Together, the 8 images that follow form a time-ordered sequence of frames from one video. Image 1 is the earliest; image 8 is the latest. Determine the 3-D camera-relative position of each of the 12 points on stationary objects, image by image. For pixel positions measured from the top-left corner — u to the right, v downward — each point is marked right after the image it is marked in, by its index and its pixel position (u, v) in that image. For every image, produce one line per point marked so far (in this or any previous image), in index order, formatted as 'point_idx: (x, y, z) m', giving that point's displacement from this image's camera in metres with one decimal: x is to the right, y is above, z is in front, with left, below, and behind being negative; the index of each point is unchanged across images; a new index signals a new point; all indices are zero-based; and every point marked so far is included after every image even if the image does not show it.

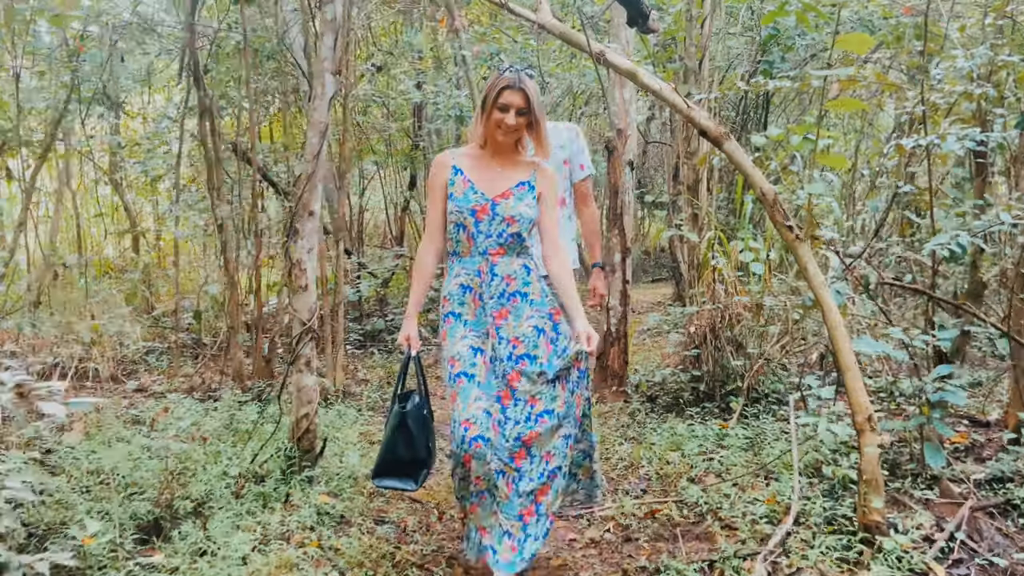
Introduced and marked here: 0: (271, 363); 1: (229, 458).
0: (-1.9, -0.6, +4.3) m
1: (-1.6, -0.9, +3.1) m
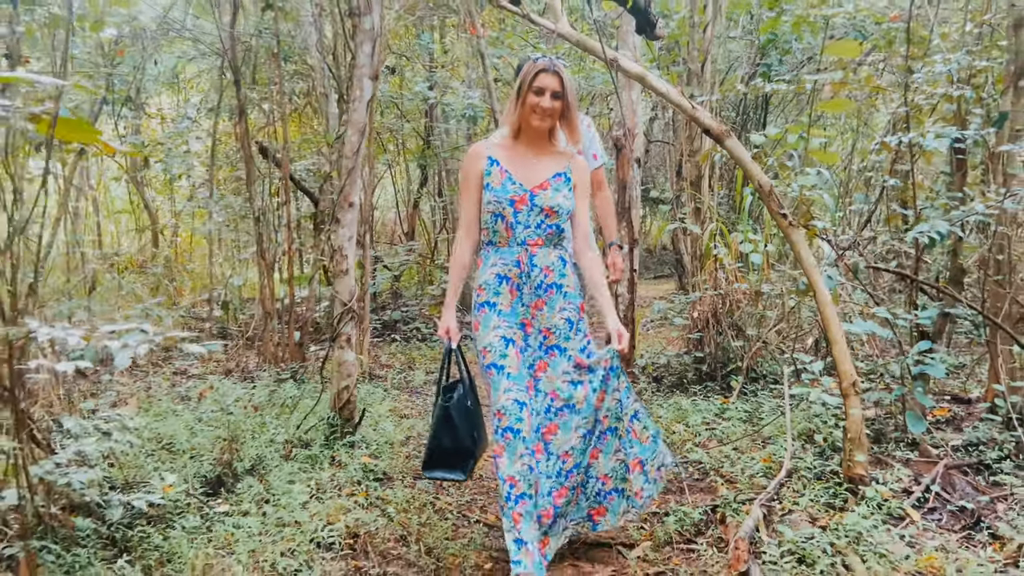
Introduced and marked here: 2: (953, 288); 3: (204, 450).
0: (-1.8, -0.5, +4.6) m
1: (-1.5, -0.9, +3.4) m
2: (+2.9, 0.0, +3.6) m
3: (-1.8, -0.9, +3.1) m
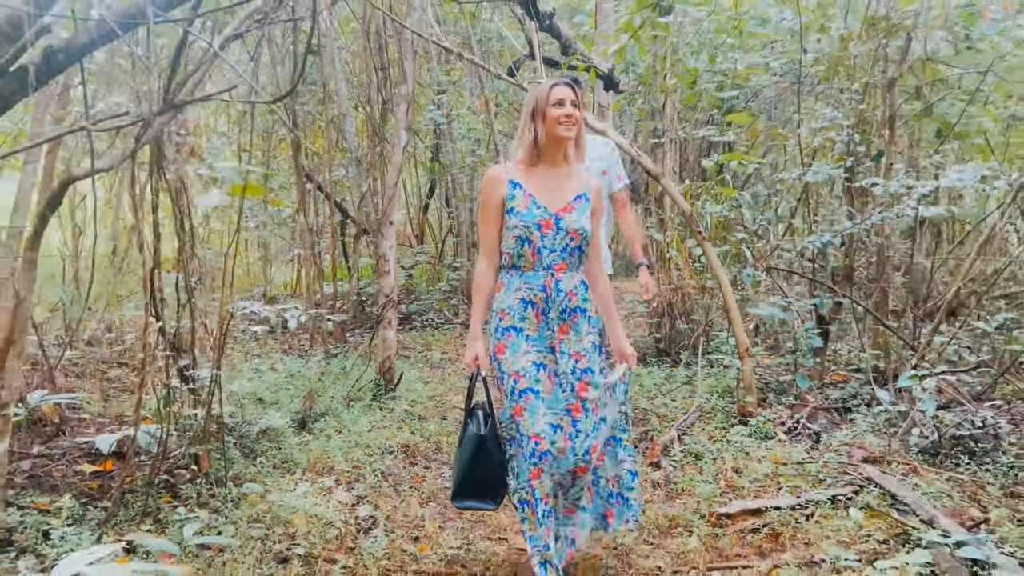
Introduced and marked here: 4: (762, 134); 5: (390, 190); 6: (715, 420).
0: (-1.8, -0.5, +5.8) m
1: (-1.5, -0.8, +4.6) m
2: (+2.9, 0.0, +4.7) m
3: (-1.8, -0.9, +4.2) m
4: (+2.5, +1.5, +5.3) m
5: (-1.0, +0.9, +4.6) m
6: (+1.4, -0.9, +3.7) m
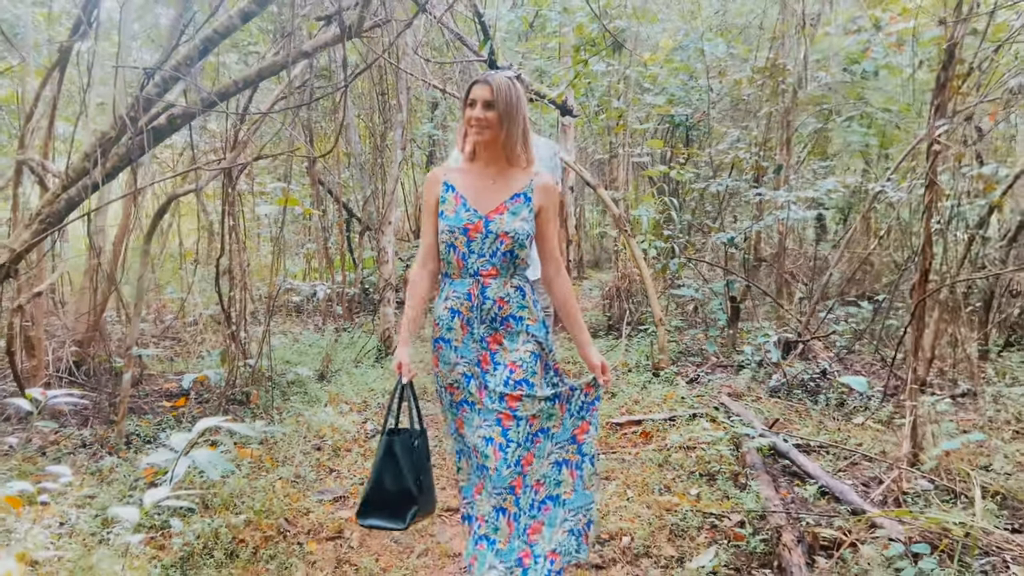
0: (-2.1, -0.3, +7.0) m
1: (-1.8, -0.7, +5.8) m
2: (+2.6, +0.2, +6.0) m
3: (-2.1, -0.7, +5.5) m
4: (+2.2, +1.7, +6.5) m
5: (-1.3, +1.0, +5.8) m
6: (+1.1, -0.8, +5.0) m
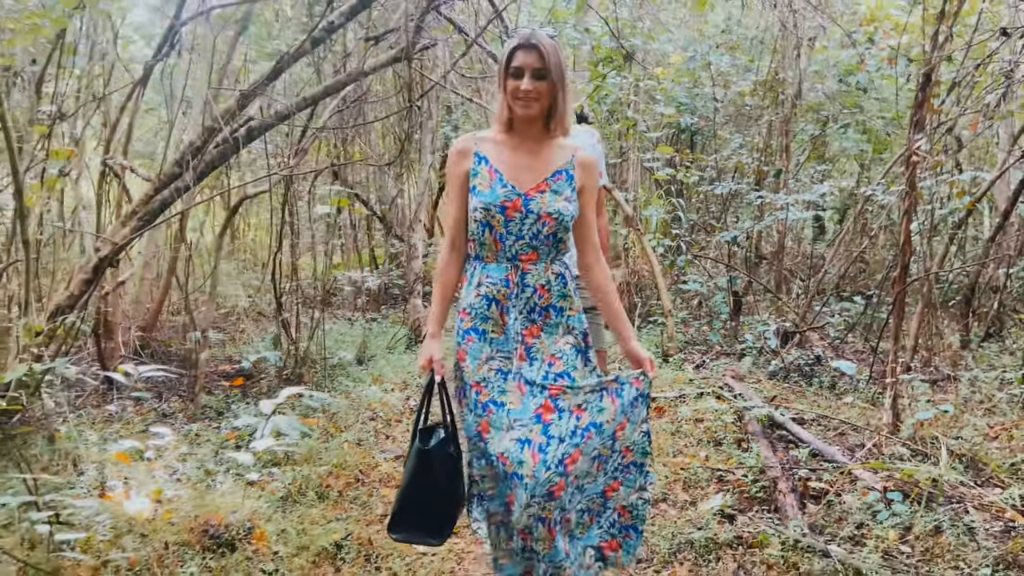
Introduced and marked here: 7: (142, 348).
0: (-1.9, -0.2, +7.5) m
1: (-1.6, -0.6, +6.3) m
2: (+2.9, +0.3, +6.4) m
3: (-1.8, -0.6, +5.9) m
4: (+2.4, +1.7, +6.9) m
5: (-1.1, +1.1, +6.3) m
6: (+1.4, -0.7, +5.5) m
7: (-3.5, -0.6, +5.1) m
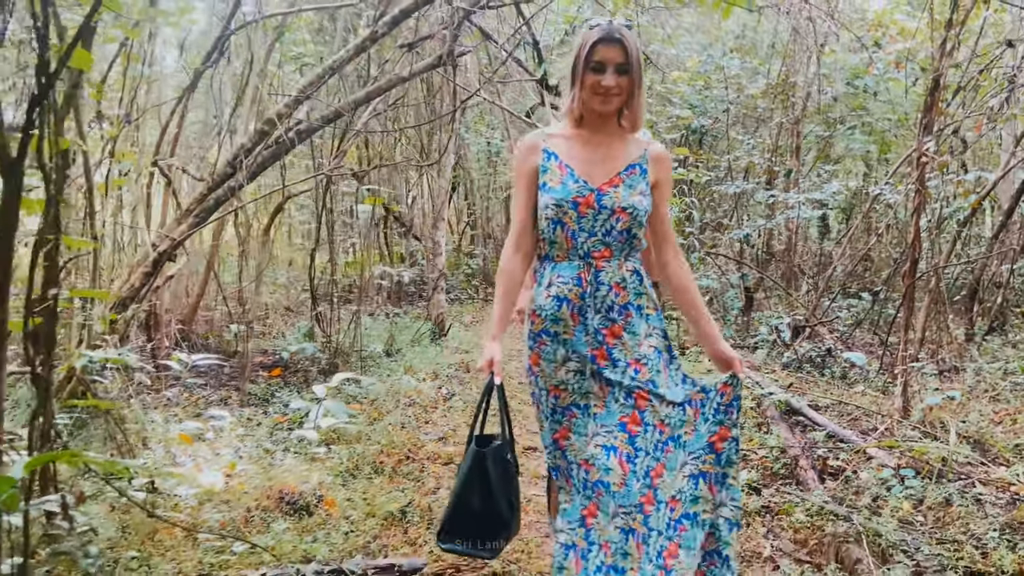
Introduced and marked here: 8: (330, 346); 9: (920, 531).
0: (-1.6, -0.2, +7.7) m
1: (-1.3, -0.5, +6.5) m
2: (+3.1, +0.3, +6.7) m
3: (-1.6, -0.6, +6.2) m
4: (+2.7, +1.8, +7.2) m
5: (-0.8, +1.1, +6.6) m
6: (+1.6, -0.7, +5.7) m
7: (-3.3, -0.5, +5.3) m
8: (-1.8, -0.6, +5.3) m
9: (+2.0, -1.2, +2.6) m
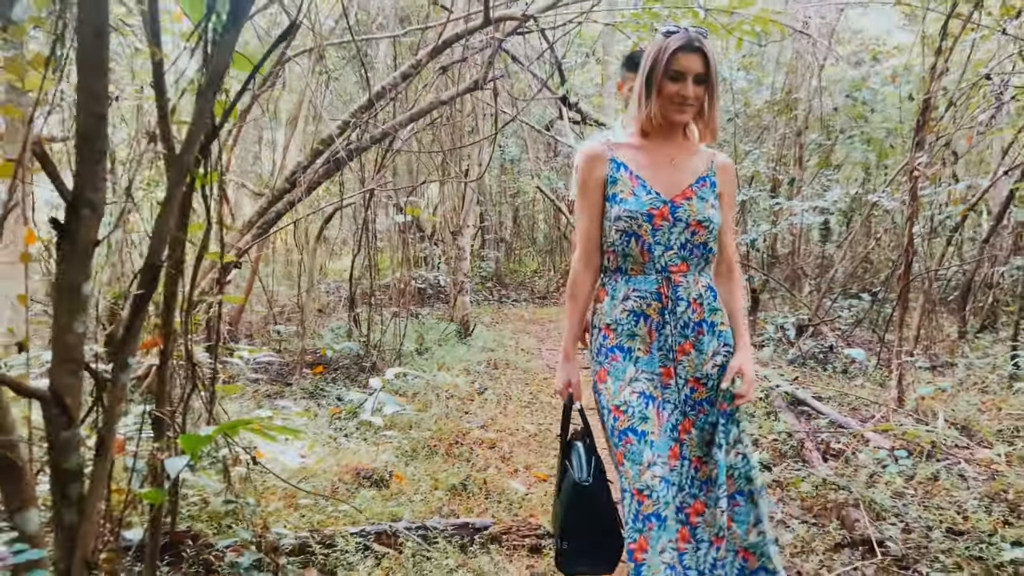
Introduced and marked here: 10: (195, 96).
0: (-1.4, -0.2, +8.2) m
1: (-1.1, -0.6, +7.0) m
2: (+3.4, +0.3, +7.1) m
3: (-1.3, -0.6, +6.6) m
4: (+3.0, +1.8, +7.6) m
5: (-0.6, +1.1, +7.0) m
6: (+1.9, -0.7, +6.1) m
7: (-3.0, -0.6, +5.7) m
8: (-1.5, -0.6, +5.7) m
9: (+2.3, -1.2, +3.0) m
10: (-1.0, +0.6, +1.6) m
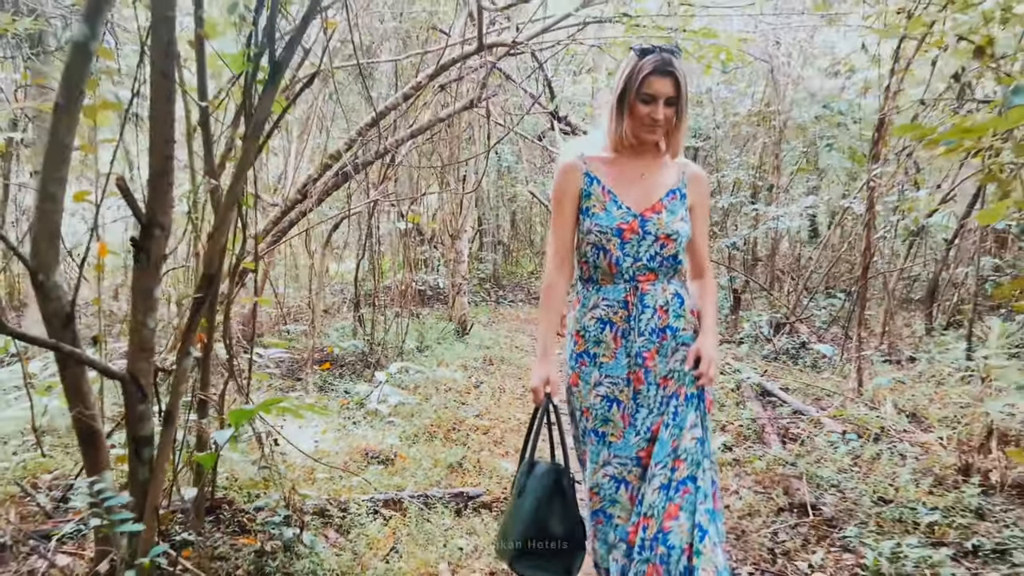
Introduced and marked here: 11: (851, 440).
0: (-1.4, -0.3, +8.6) m
1: (-1.1, -0.6, +7.4) m
2: (+3.3, +0.3, +7.5) m
3: (-1.4, -0.6, +7.0) m
4: (+2.9, +1.8, +8.0) m
5: (-0.7, +1.1, +7.4) m
6: (+1.8, -0.7, +6.5) m
7: (-3.1, -0.6, +6.2) m
8: (-1.6, -0.6, +6.1) m
9: (+2.2, -1.2, +3.5) m
10: (-1.0, +0.6, +2.0) m
11: (+2.5, -1.1, +3.9) m
